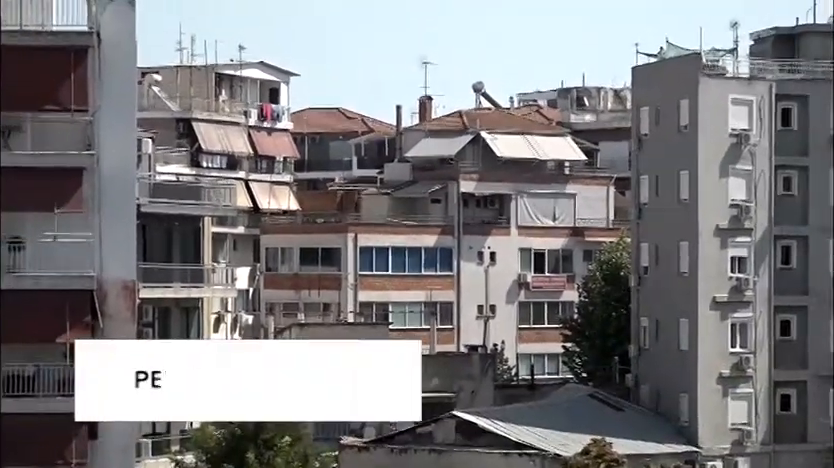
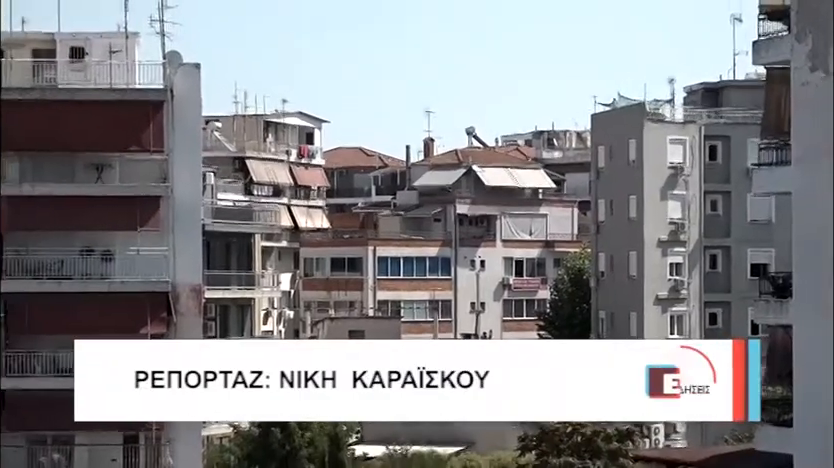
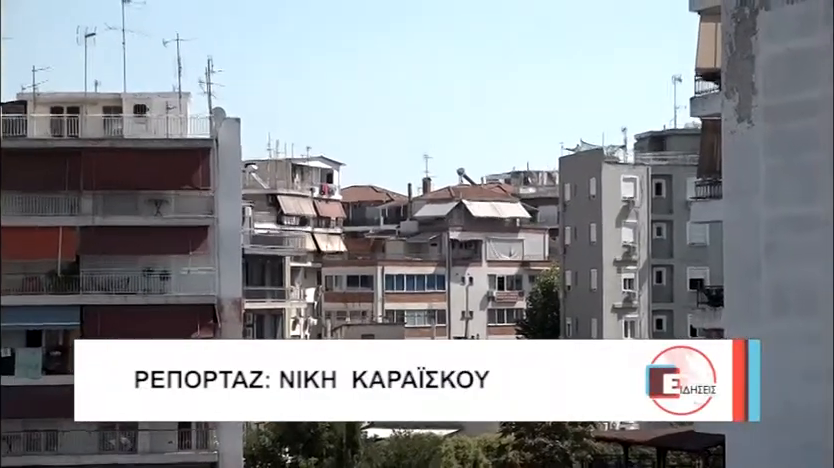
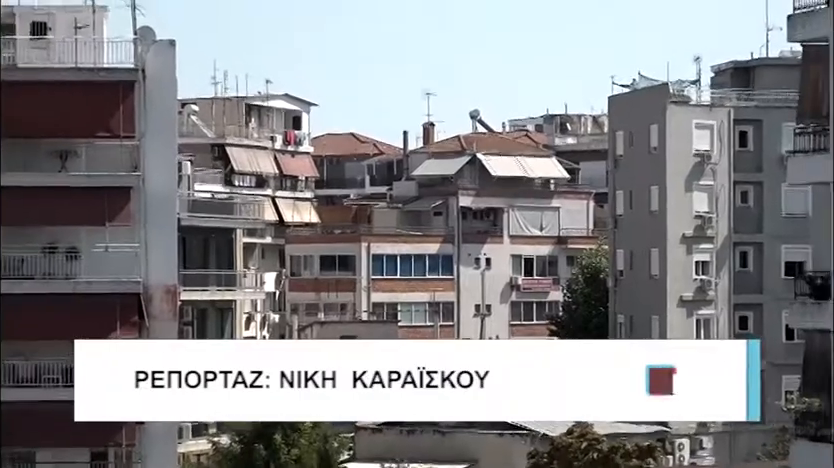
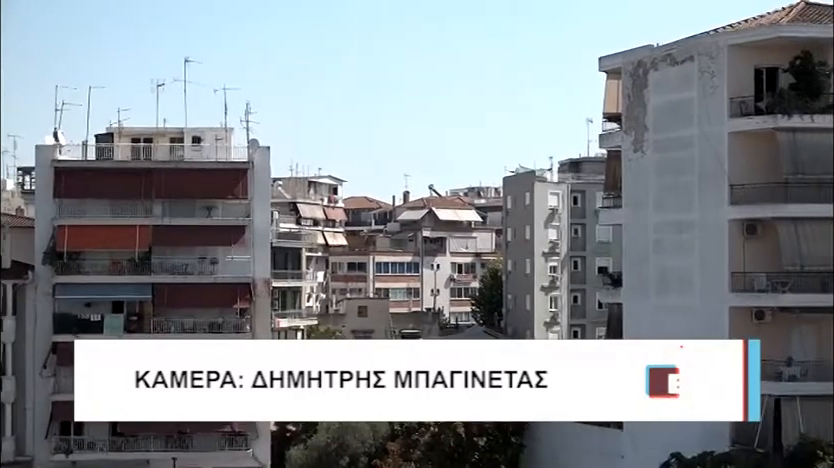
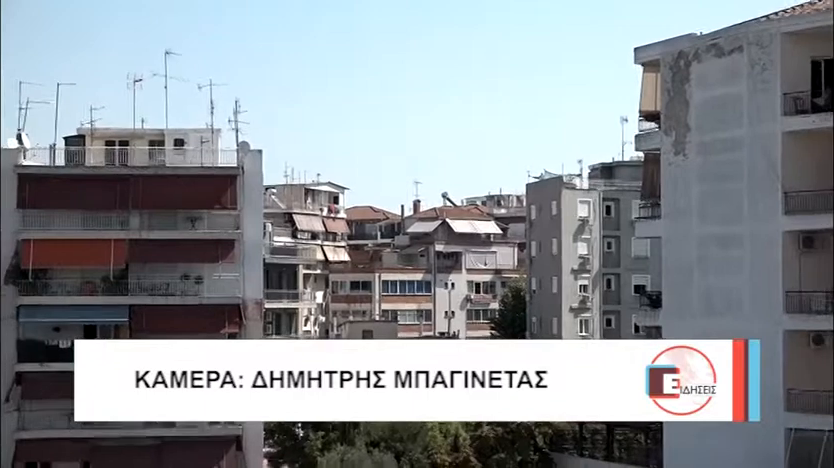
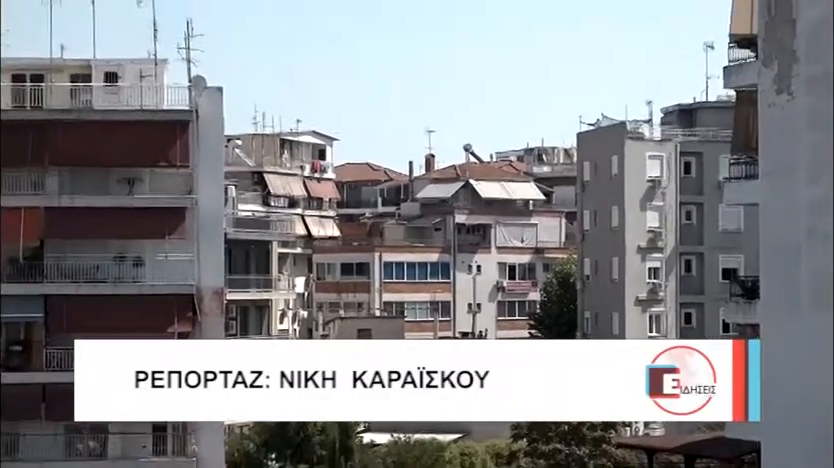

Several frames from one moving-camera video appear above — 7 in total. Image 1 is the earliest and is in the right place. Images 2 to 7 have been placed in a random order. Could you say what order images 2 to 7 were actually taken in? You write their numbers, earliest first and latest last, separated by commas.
4, 2, 7, 3, 6, 5
